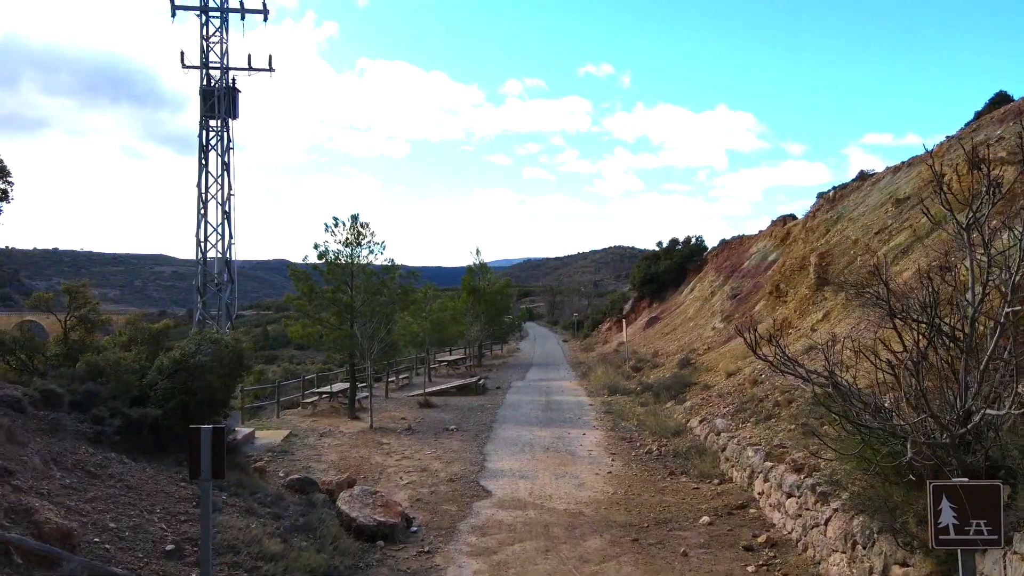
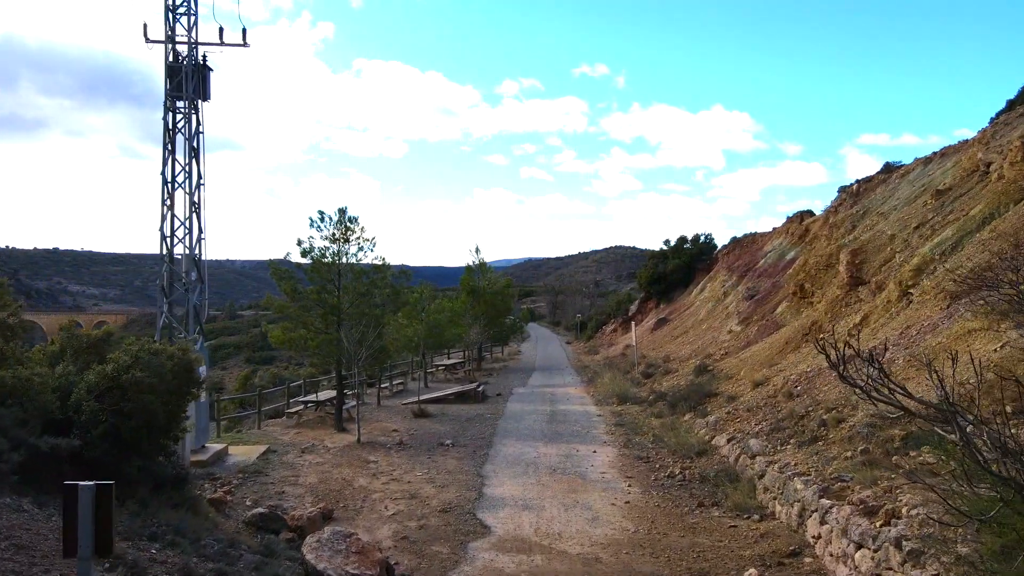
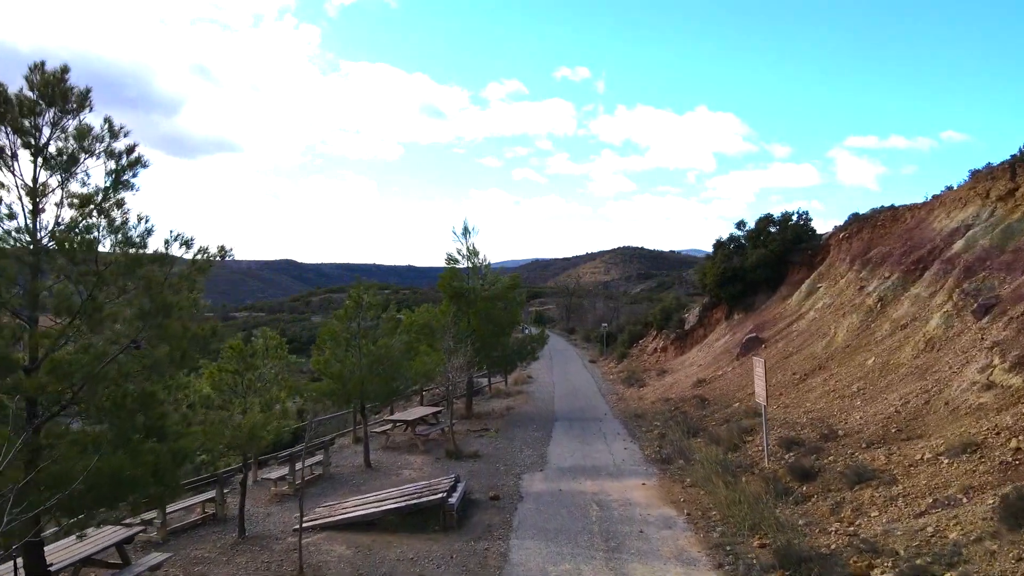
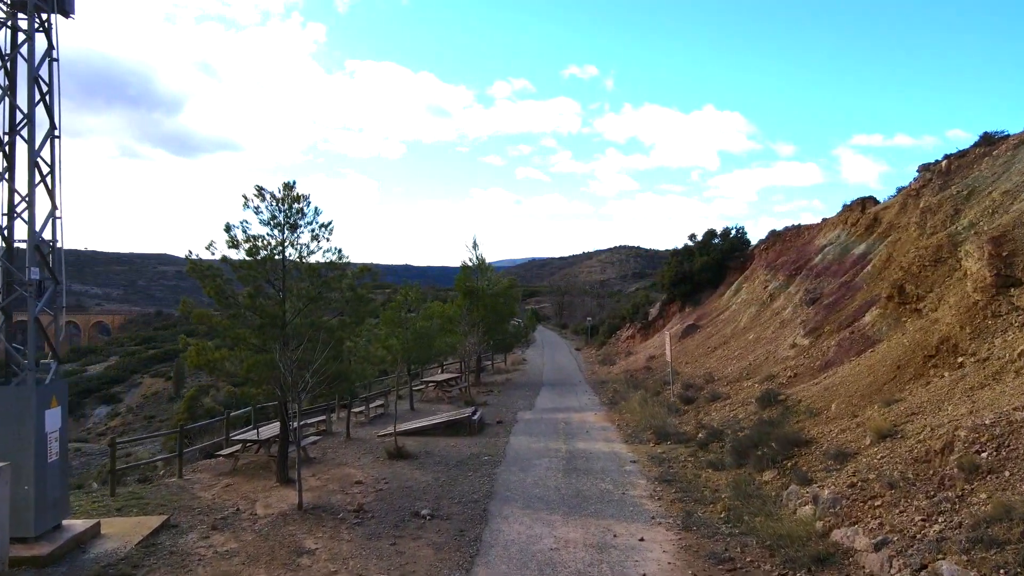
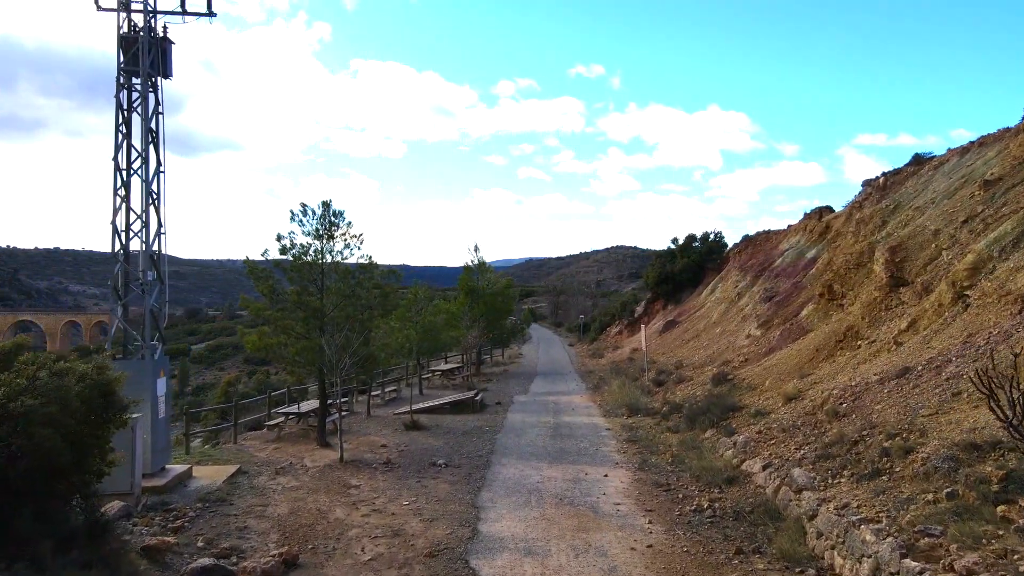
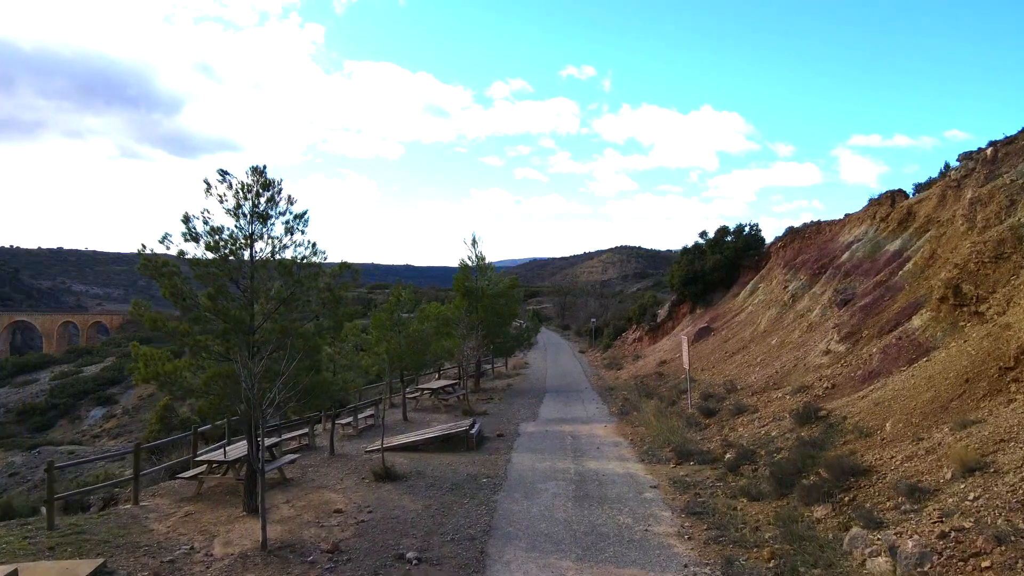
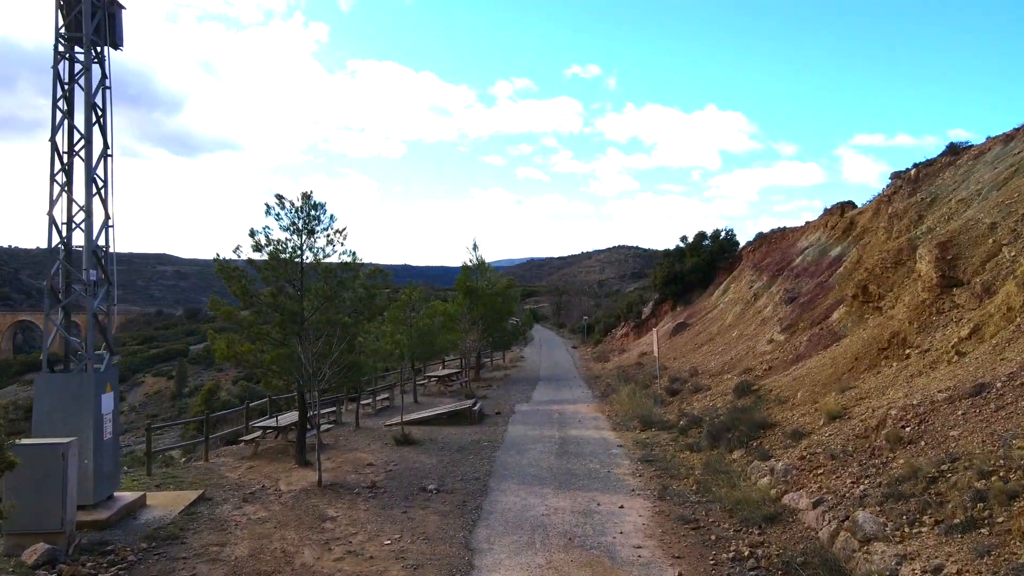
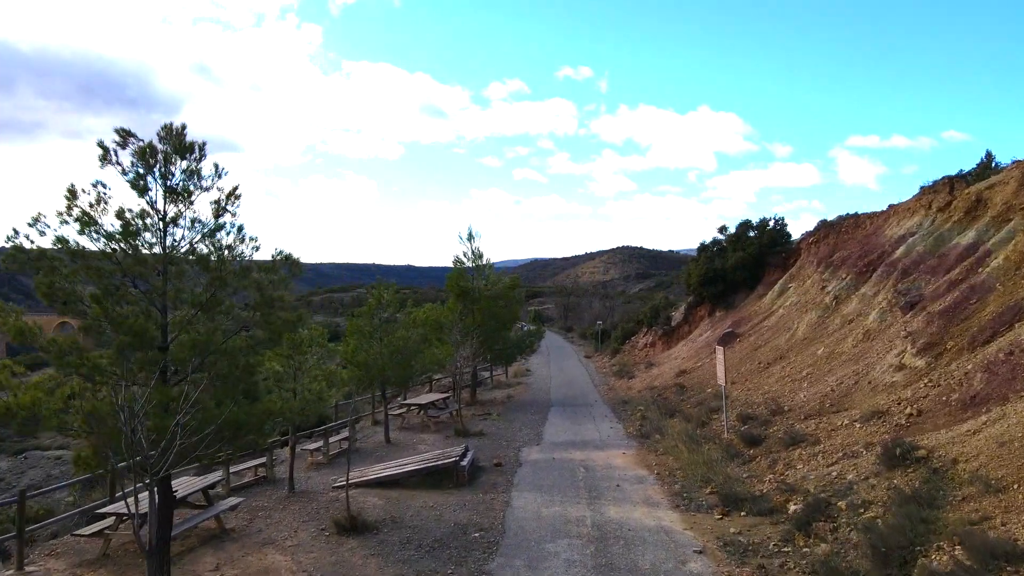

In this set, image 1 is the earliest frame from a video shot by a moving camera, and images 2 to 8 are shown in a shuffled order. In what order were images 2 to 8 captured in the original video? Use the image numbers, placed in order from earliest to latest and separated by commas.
2, 5, 7, 4, 6, 8, 3
